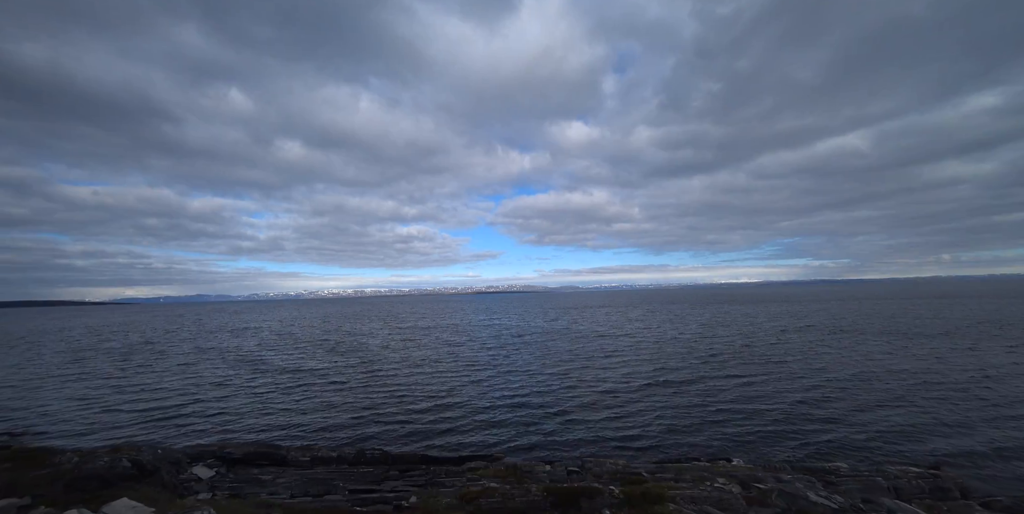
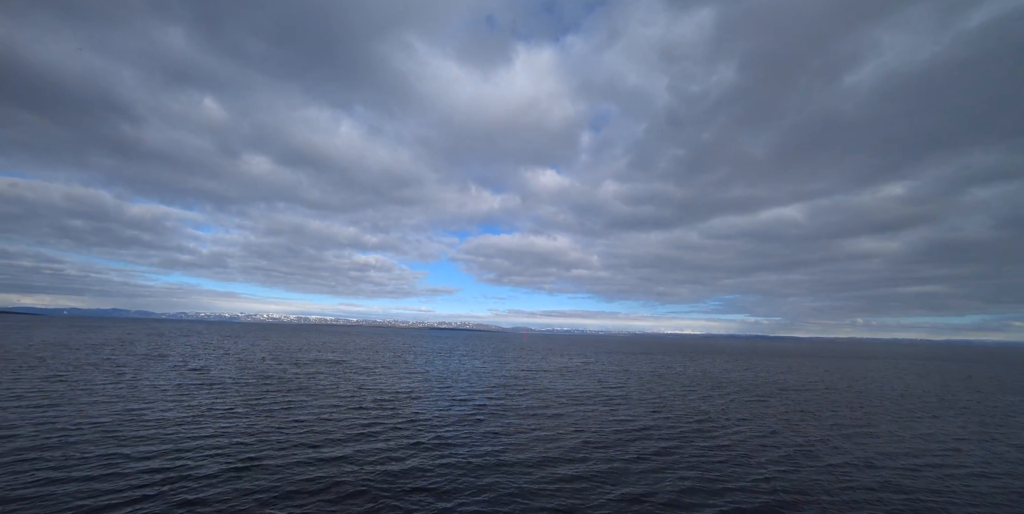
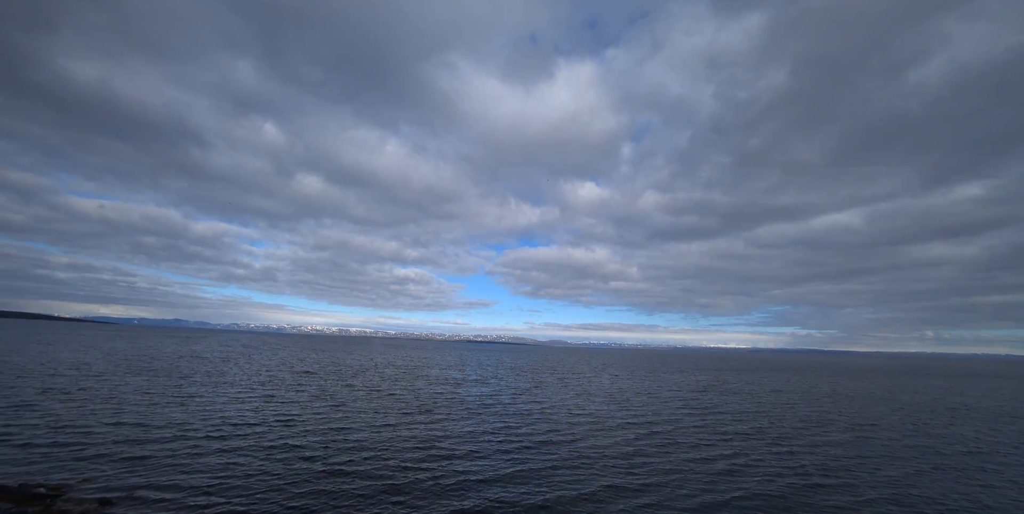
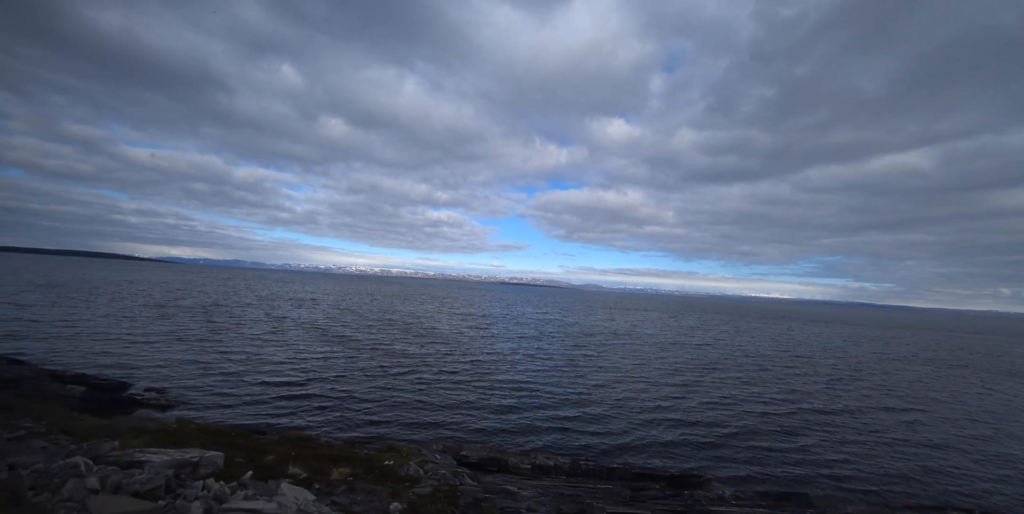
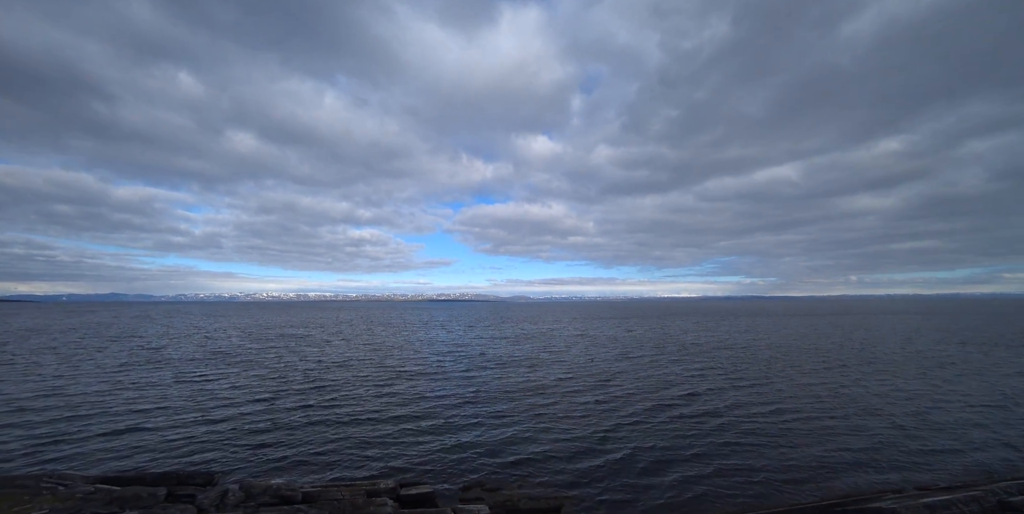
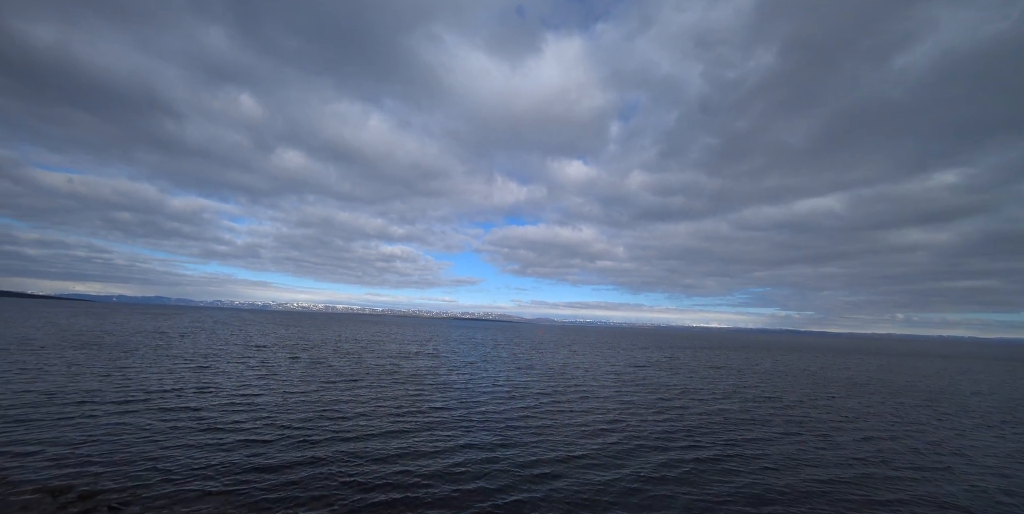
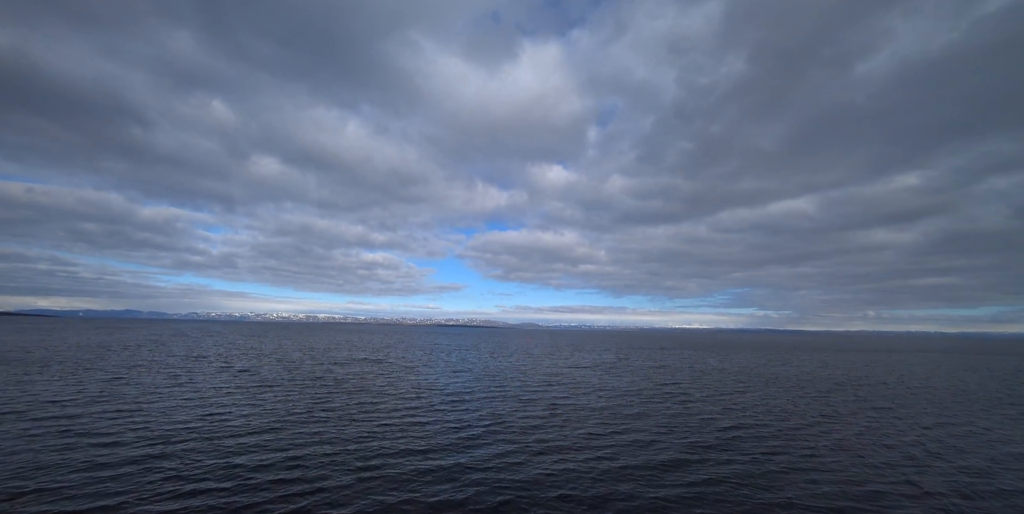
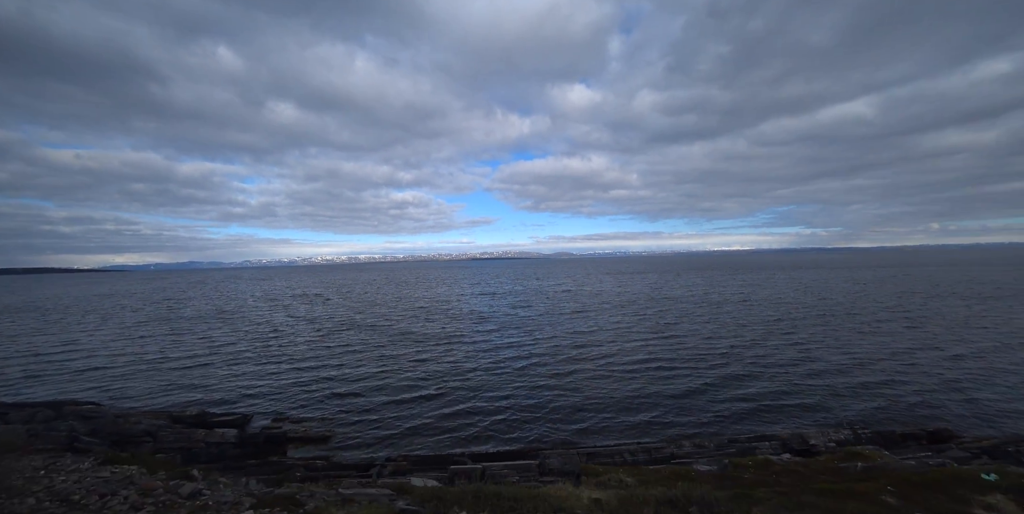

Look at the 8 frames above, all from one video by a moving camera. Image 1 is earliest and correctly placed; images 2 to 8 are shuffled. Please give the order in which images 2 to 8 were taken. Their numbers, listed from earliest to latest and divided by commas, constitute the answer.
4, 8, 5, 2, 7, 6, 3
